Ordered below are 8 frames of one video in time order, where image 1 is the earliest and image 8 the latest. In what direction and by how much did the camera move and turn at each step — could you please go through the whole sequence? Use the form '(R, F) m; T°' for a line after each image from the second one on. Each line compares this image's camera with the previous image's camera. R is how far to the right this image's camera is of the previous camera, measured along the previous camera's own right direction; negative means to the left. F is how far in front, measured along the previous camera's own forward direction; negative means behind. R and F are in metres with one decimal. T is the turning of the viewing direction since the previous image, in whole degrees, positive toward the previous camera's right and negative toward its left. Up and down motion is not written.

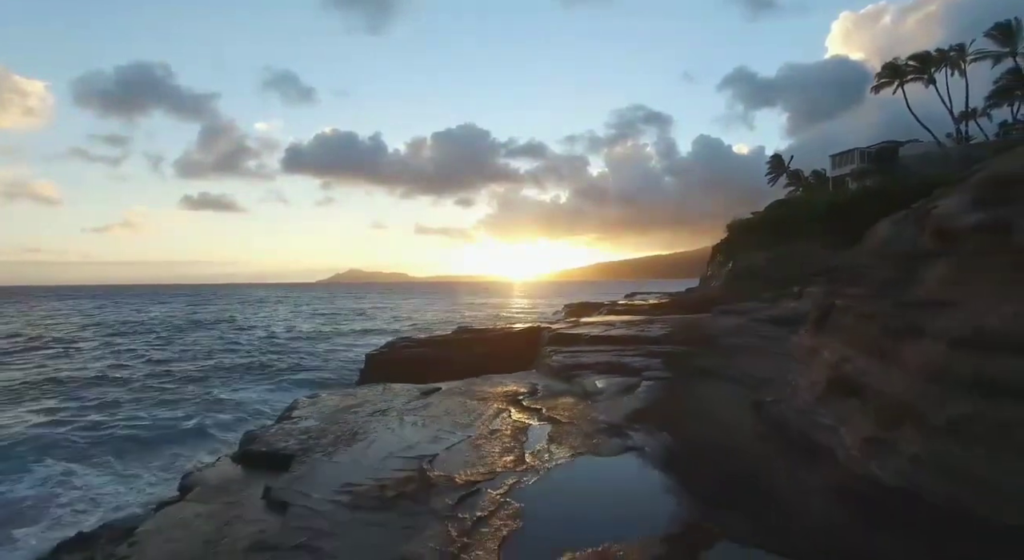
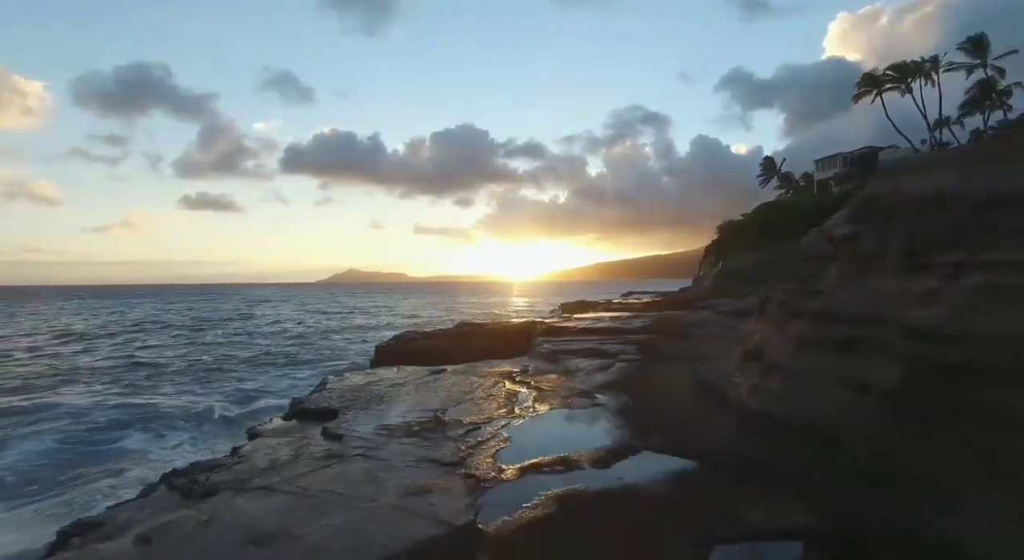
(+0.2, -3.0) m; 0°
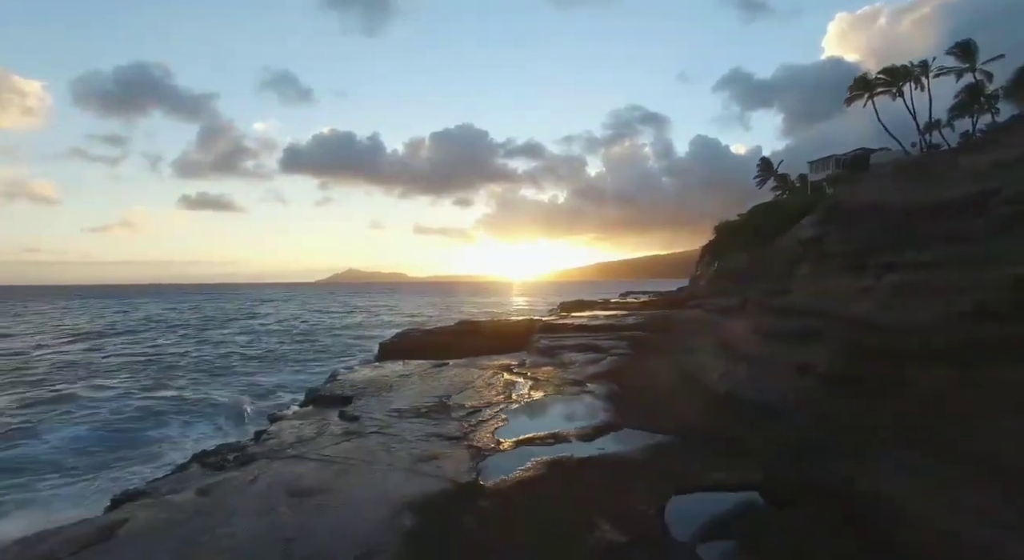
(+0.1, -1.3) m; 0°
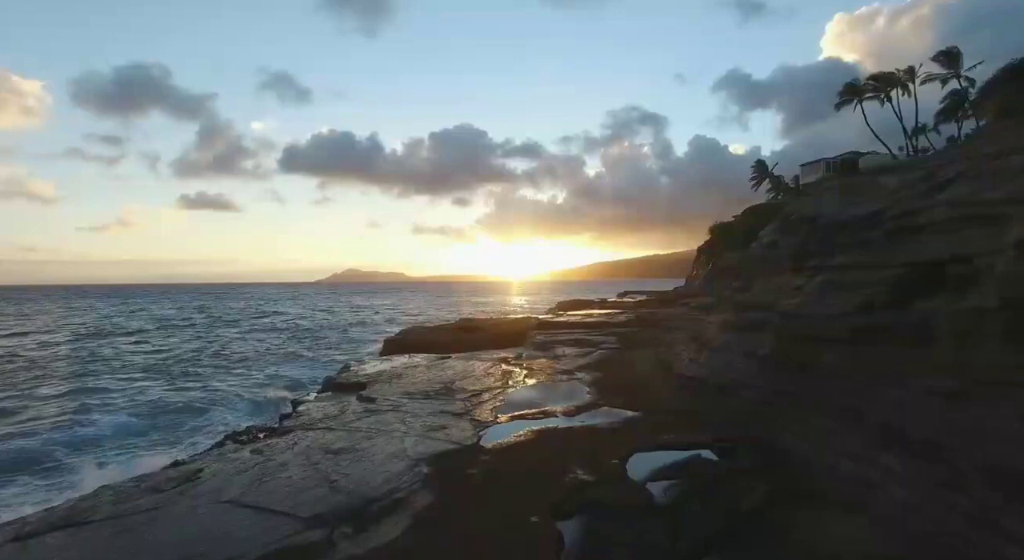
(+0.1, -1.8) m; 0°
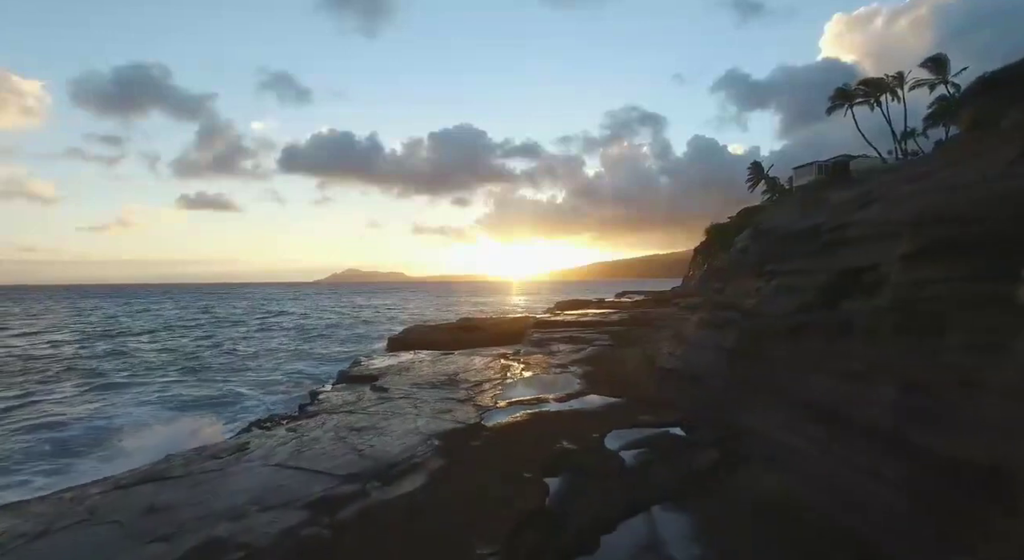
(0.0, -1.6) m; 0°
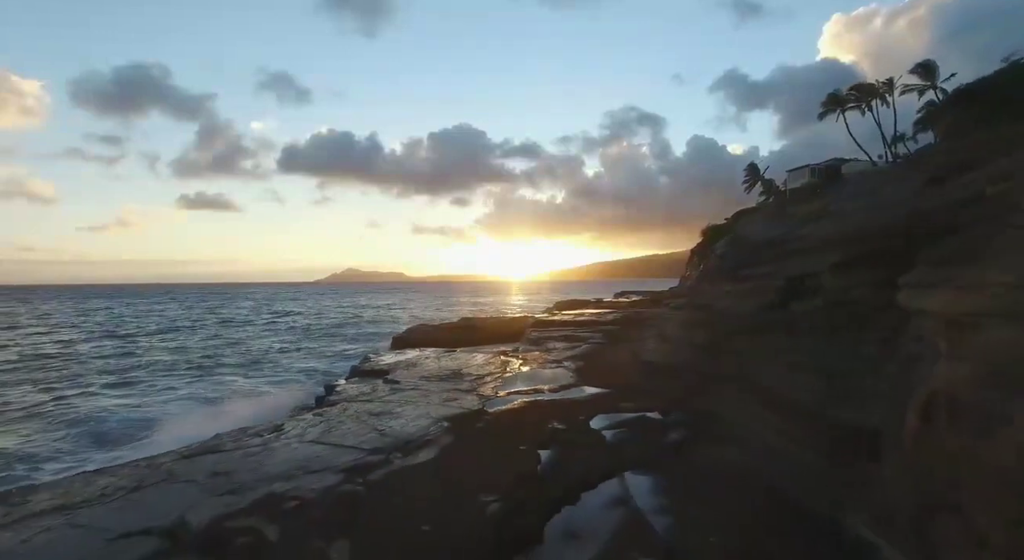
(0.0, -1.6) m; 0°
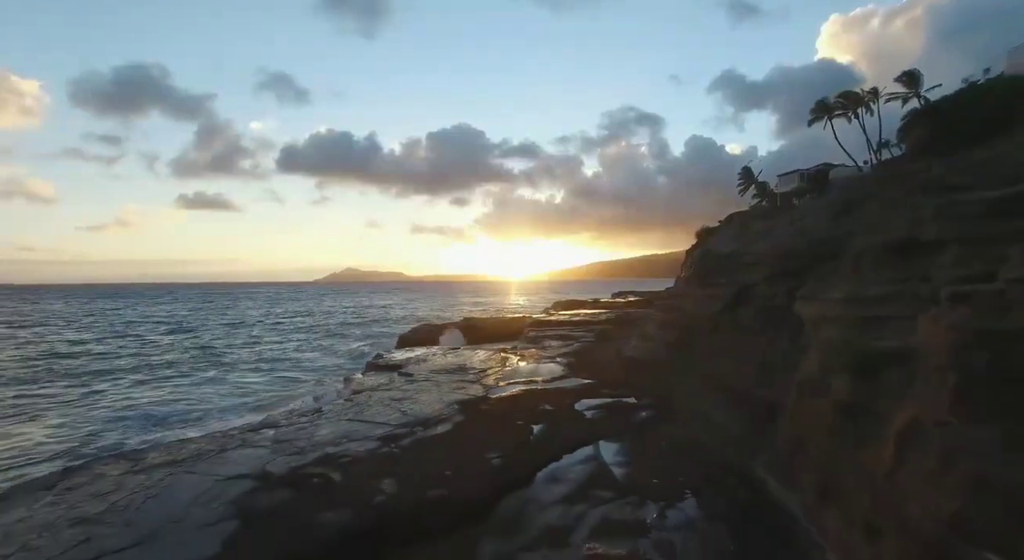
(0.0, -2.4) m; 0°
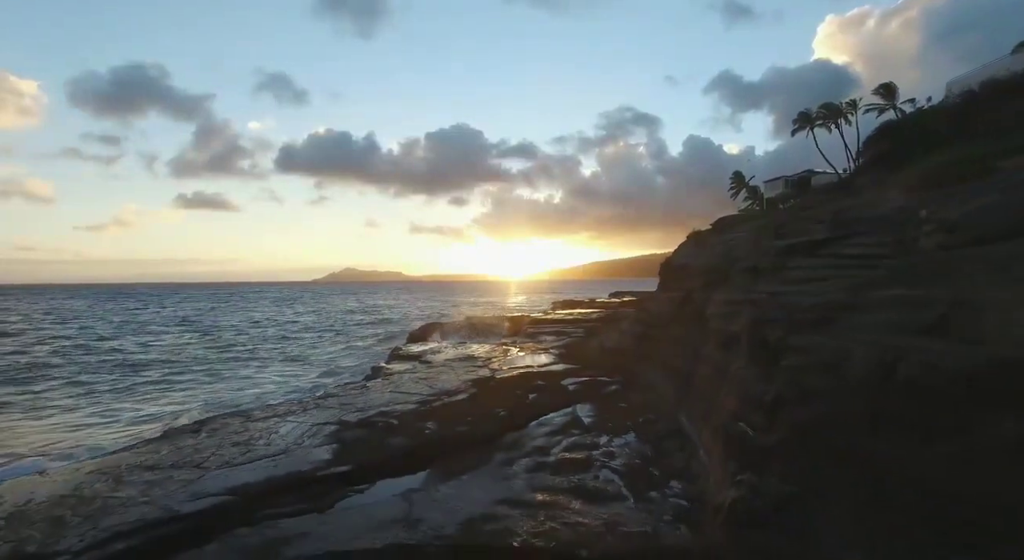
(-0.1, -4.0) m; 0°
